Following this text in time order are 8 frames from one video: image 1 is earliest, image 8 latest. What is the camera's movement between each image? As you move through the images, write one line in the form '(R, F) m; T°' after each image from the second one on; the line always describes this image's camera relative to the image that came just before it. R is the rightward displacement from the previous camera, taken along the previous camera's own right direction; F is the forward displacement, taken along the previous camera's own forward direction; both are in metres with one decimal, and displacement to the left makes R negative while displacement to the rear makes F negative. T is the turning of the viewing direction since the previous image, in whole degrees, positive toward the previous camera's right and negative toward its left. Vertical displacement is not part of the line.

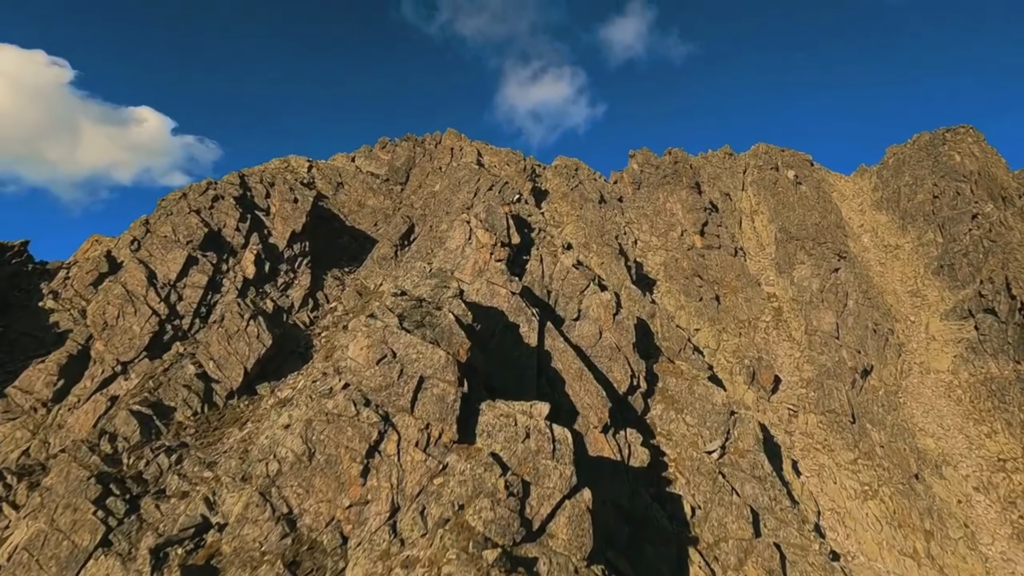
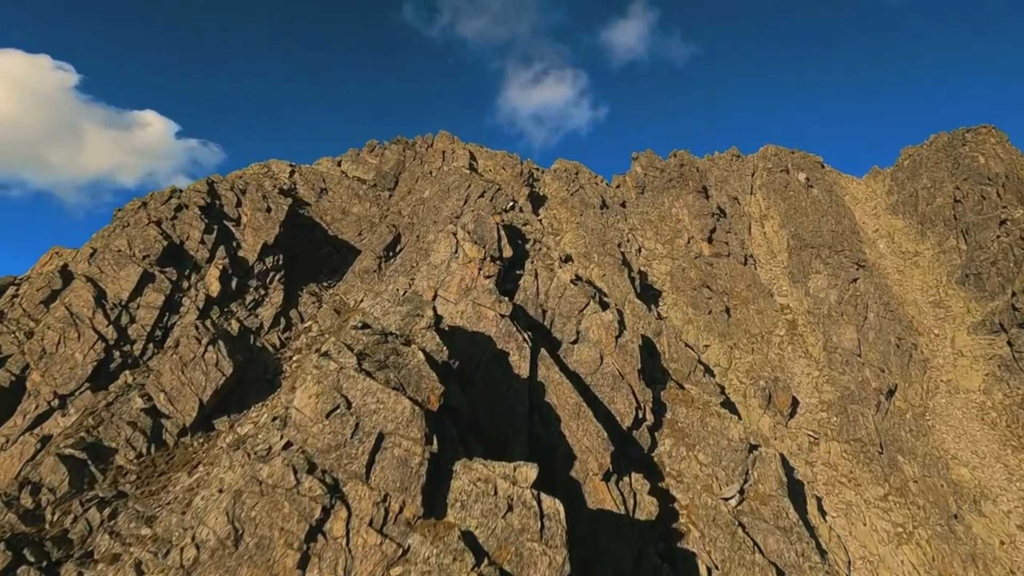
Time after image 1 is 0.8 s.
(+1.4, +6.4) m; 0°
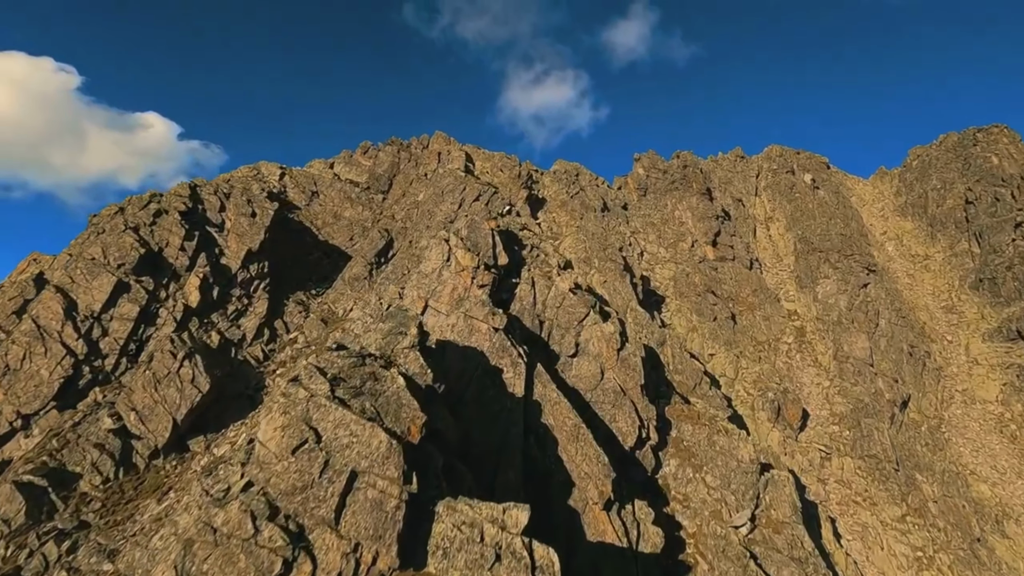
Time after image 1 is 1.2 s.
(+0.7, +3.2) m; 0°
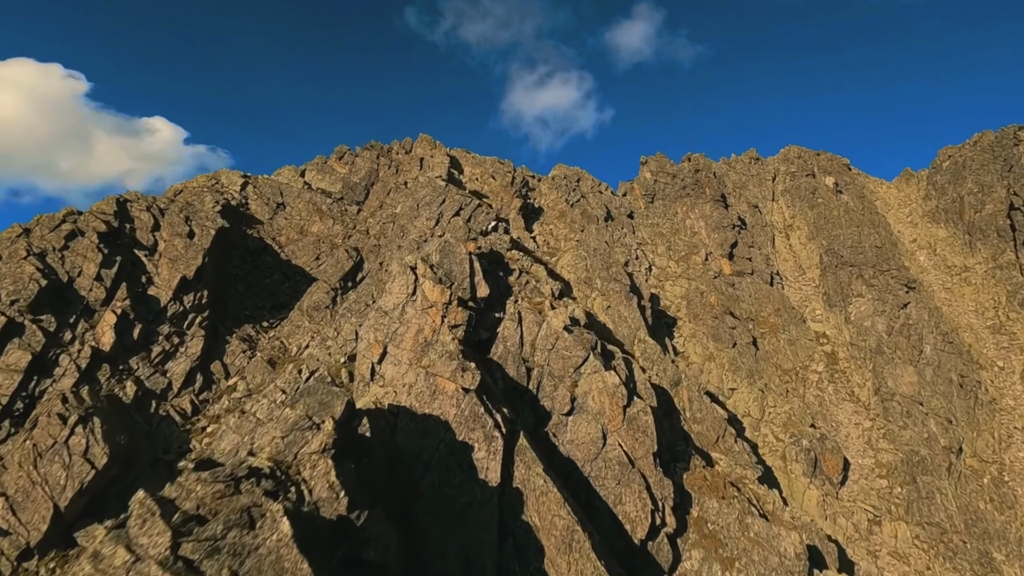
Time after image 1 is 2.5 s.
(+2.3, +10.5) m; -1°
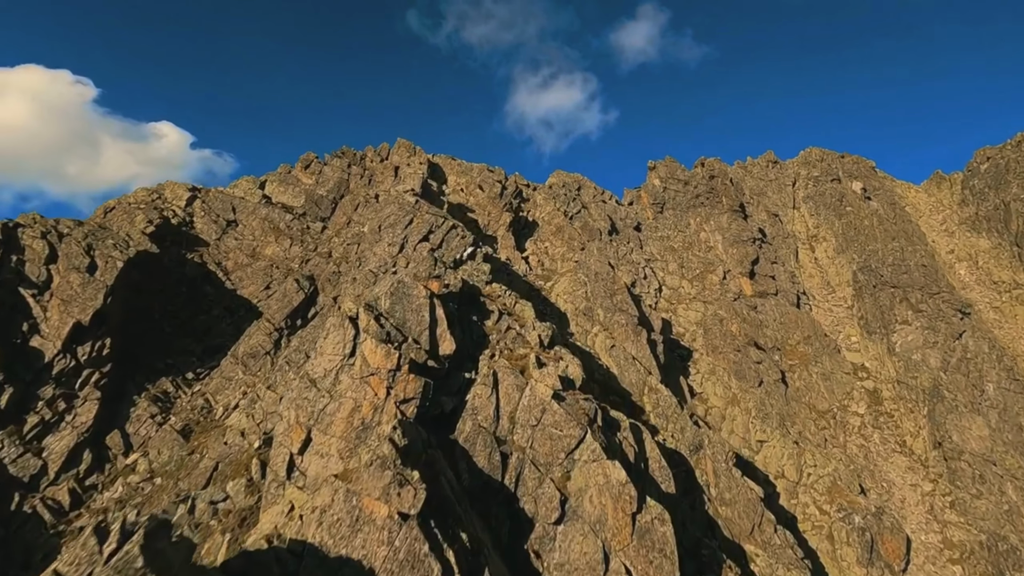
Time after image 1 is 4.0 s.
(+2.5, +11.2) m; -1°
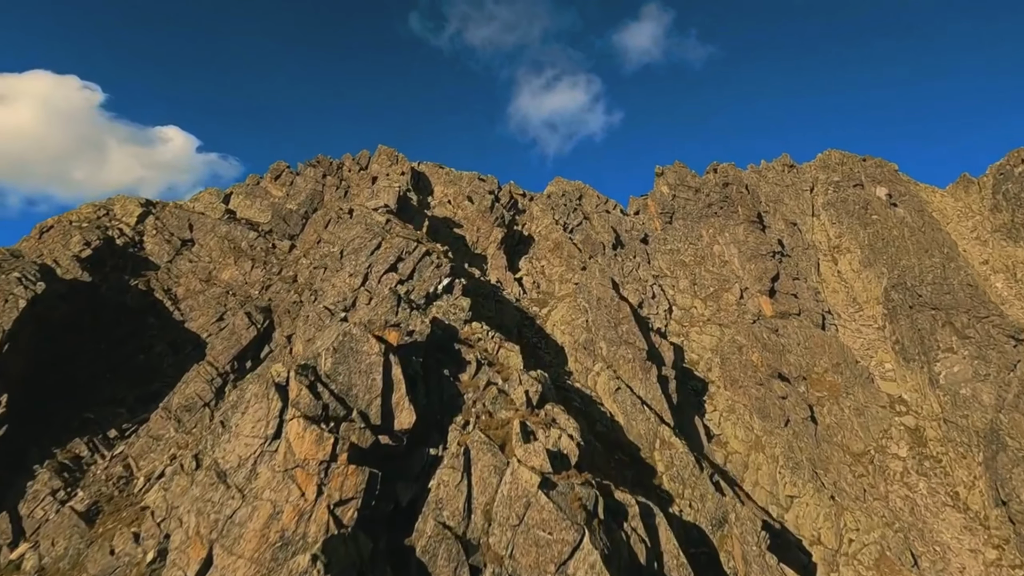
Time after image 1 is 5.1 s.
(+1.8, +8.0) m; -1°
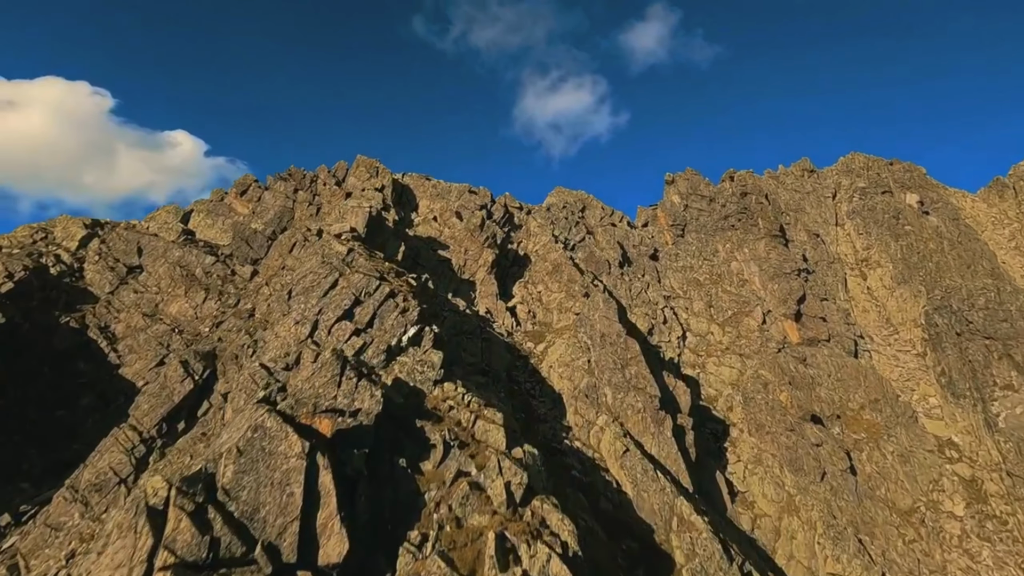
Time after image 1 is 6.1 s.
(+1.7, +7.8) m; -1°
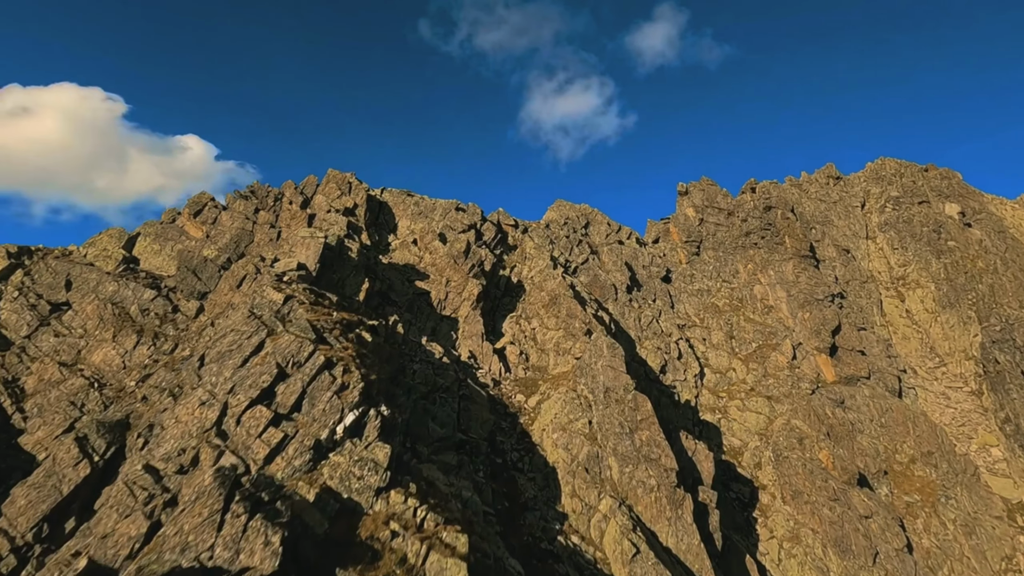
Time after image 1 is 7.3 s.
(+2.0, +8.3) m; -1°
